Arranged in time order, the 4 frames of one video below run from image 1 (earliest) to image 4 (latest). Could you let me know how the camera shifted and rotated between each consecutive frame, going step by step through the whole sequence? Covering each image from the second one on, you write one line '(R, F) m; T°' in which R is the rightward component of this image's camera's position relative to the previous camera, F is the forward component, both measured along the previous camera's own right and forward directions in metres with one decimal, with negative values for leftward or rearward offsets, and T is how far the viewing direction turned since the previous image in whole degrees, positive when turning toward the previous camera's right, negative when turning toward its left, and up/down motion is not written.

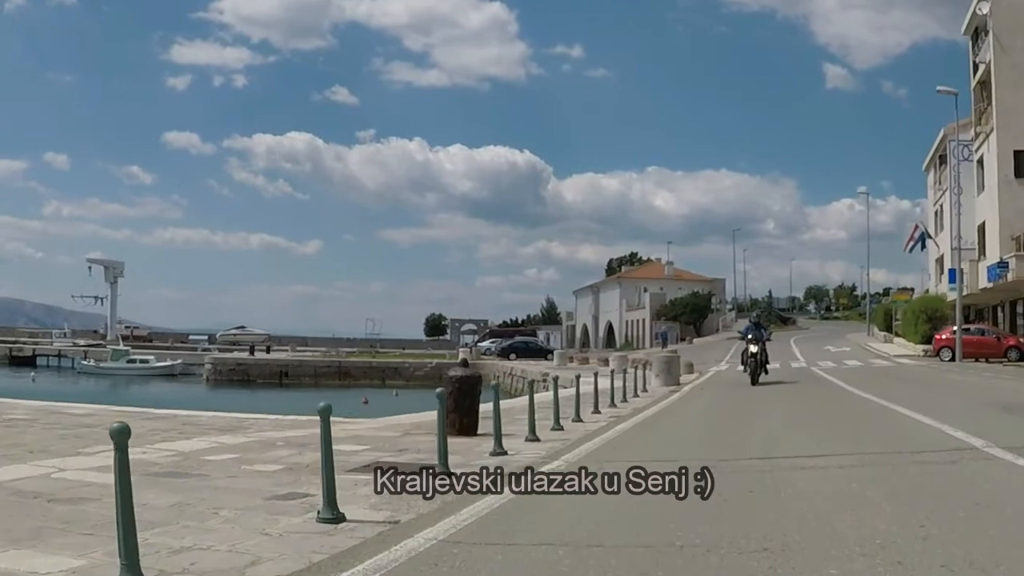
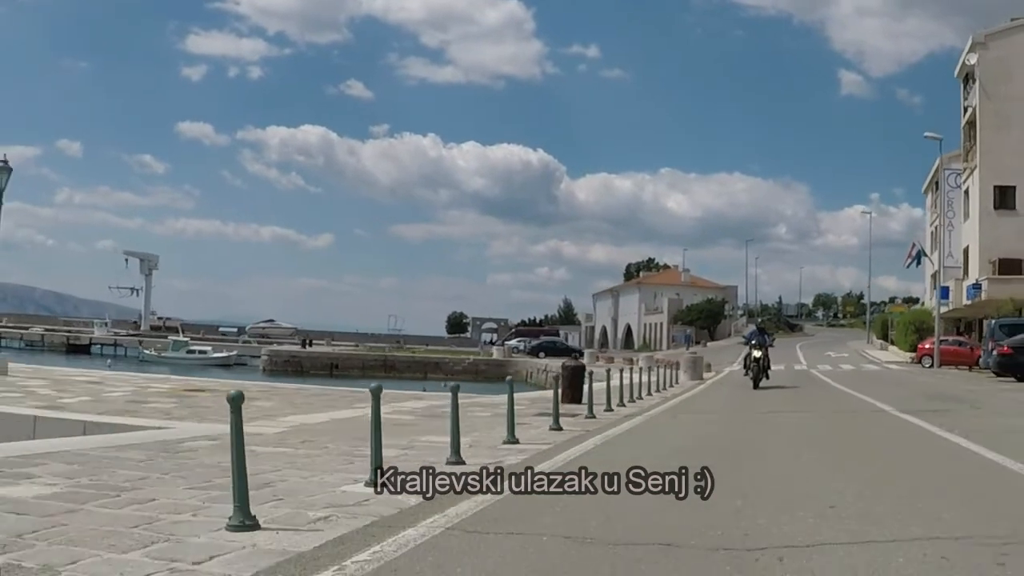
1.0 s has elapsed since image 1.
(-0.5, -2.1) m; -1°
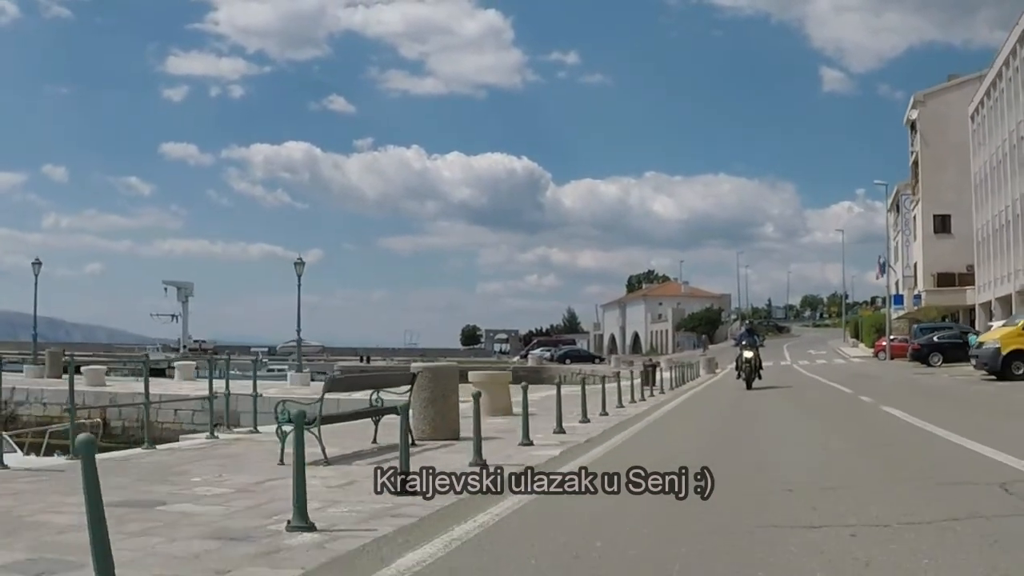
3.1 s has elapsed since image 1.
(-1.2, -4.4) m; +1°
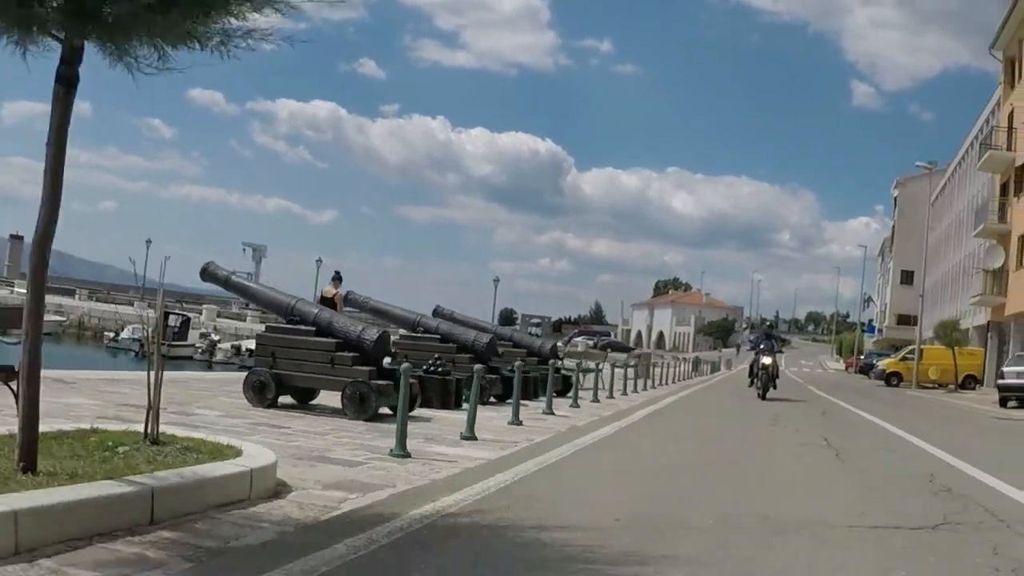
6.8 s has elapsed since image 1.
(-1.8, -7.4) m; 0°
